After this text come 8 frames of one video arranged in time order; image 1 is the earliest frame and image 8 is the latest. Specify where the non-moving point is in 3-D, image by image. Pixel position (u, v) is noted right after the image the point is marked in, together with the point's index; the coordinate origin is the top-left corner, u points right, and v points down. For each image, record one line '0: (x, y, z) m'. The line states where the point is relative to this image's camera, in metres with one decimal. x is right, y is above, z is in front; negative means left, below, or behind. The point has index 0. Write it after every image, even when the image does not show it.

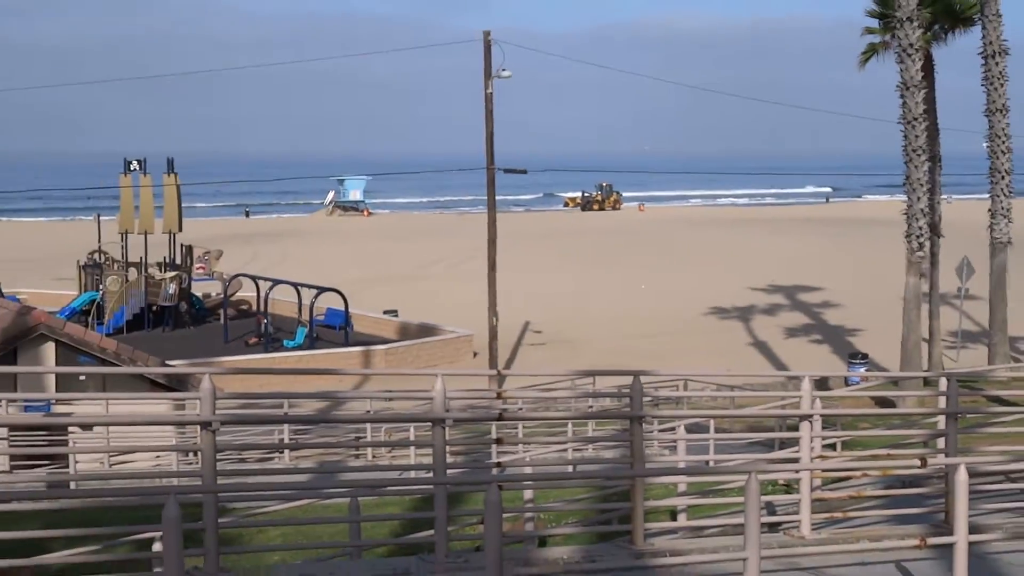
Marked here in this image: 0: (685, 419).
0: (+1.1, -0.8, +4.5) m
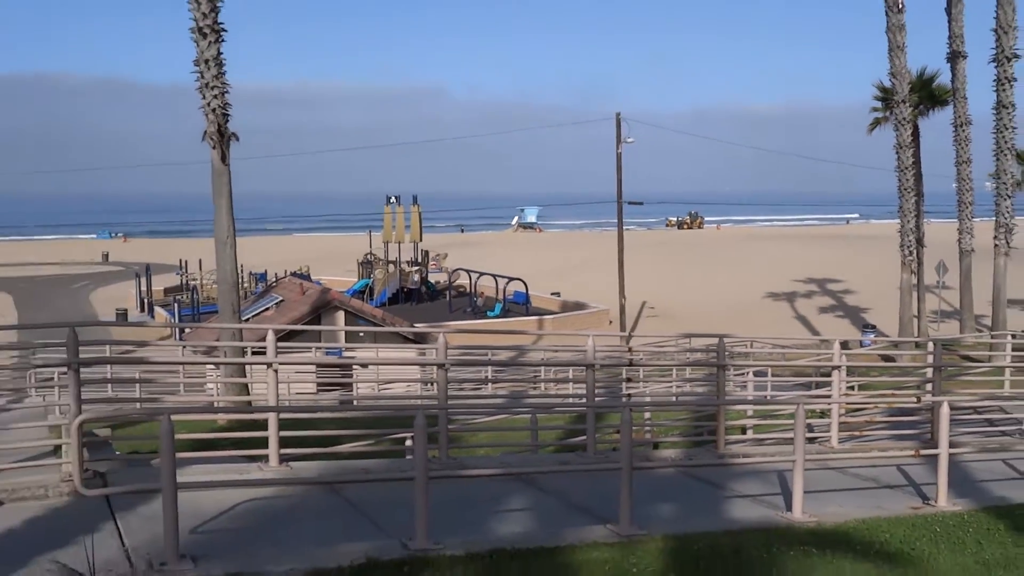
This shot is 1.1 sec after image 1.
0: (+2.3, -0.7, +6.5) m
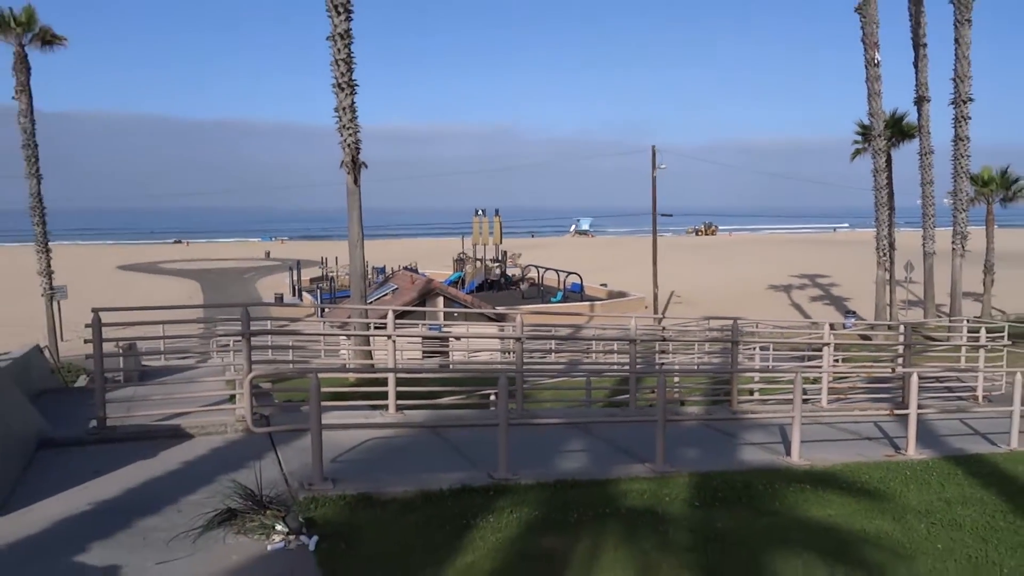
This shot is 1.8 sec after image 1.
0: (+3.0, -0.7, +8.2) m
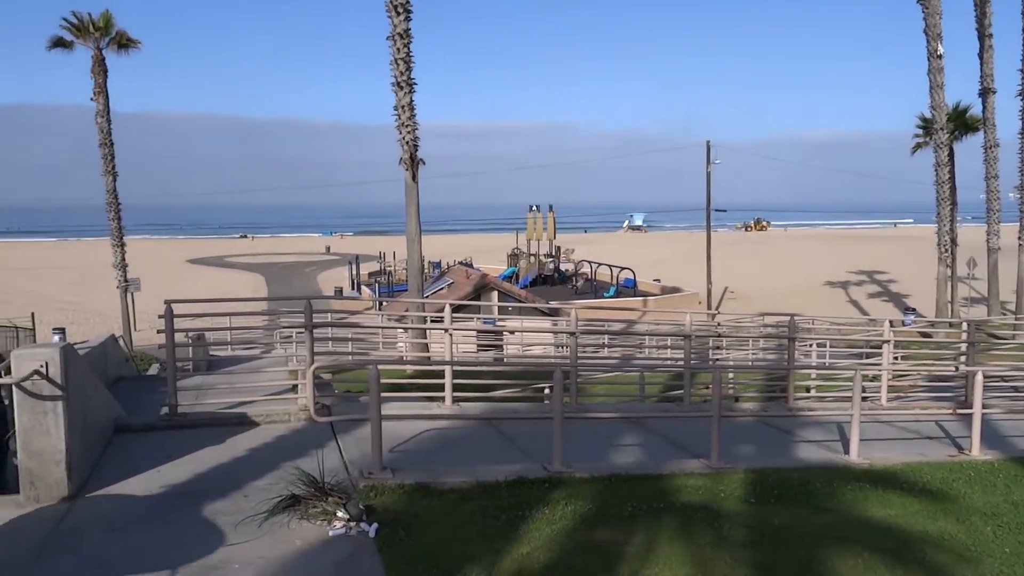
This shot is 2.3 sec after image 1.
0: (+3.6, -0.6, +8.1) m
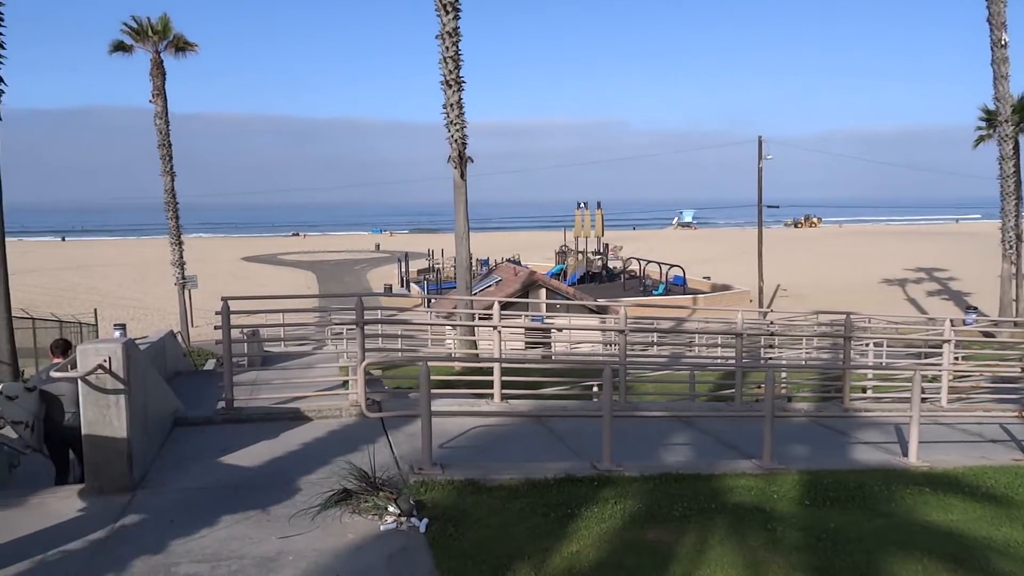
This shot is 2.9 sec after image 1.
0: (+4.2, -0.6, +7.9) m
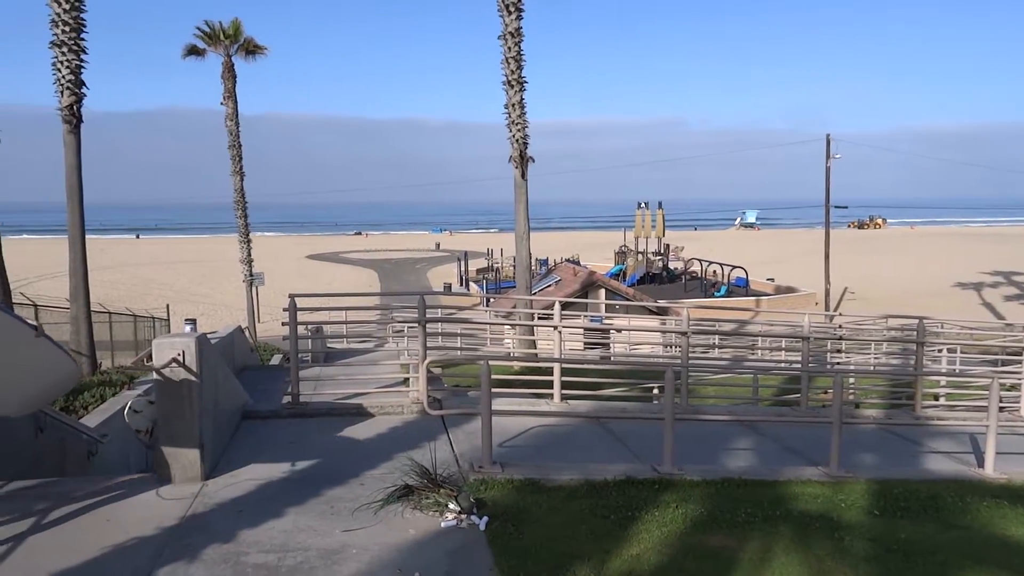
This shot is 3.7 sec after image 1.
0: (+4.9, -0.6, +7.7) m
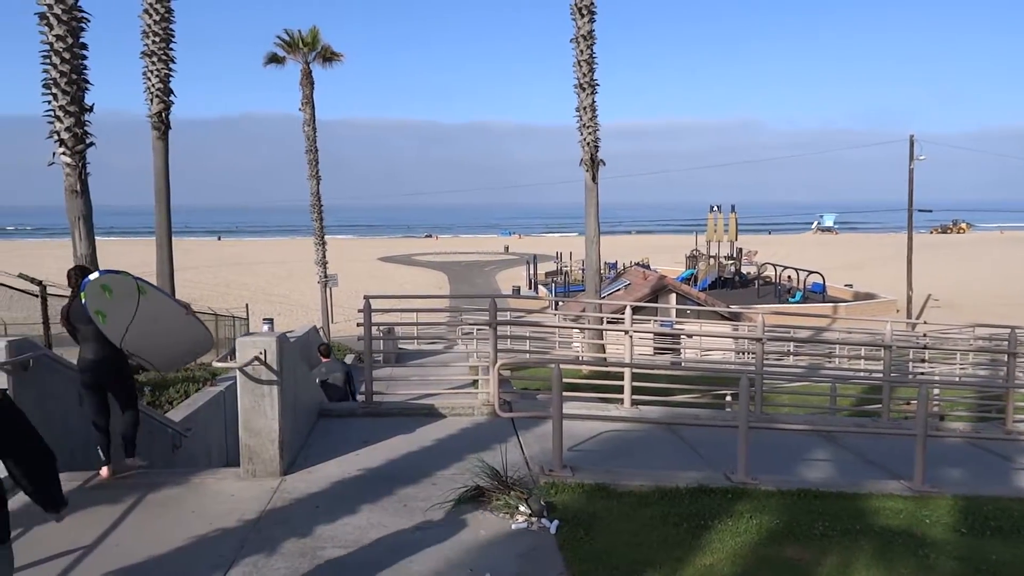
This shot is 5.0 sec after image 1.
0: (+5.6, -0.7, +7.3) m
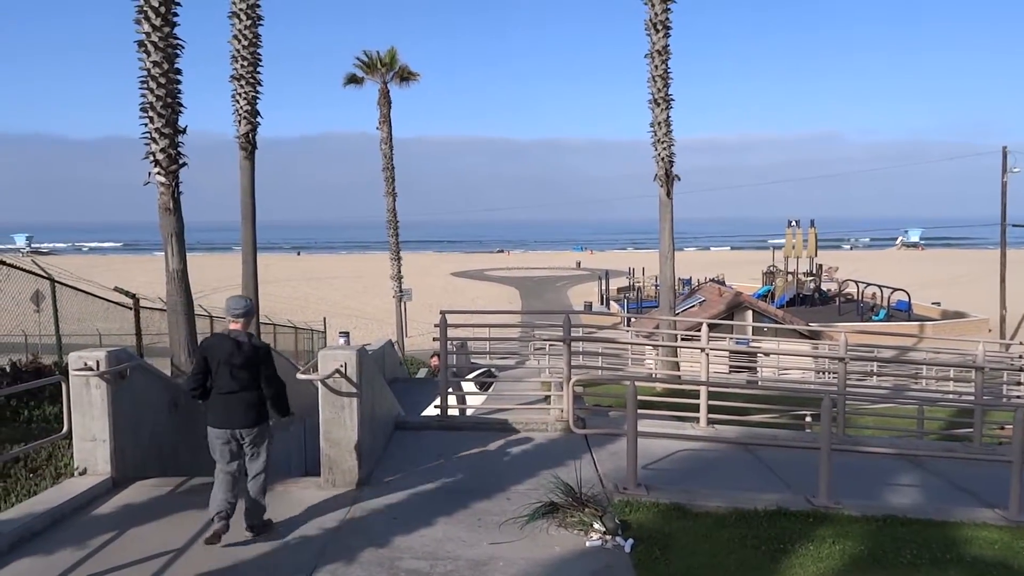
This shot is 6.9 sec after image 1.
0: (+6.4, -0.9, +6.9) m
